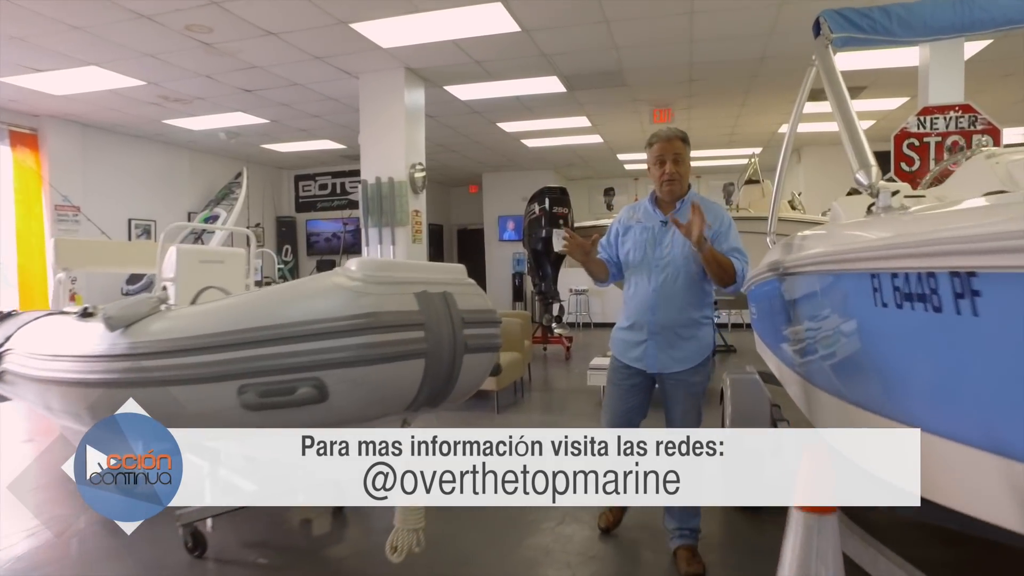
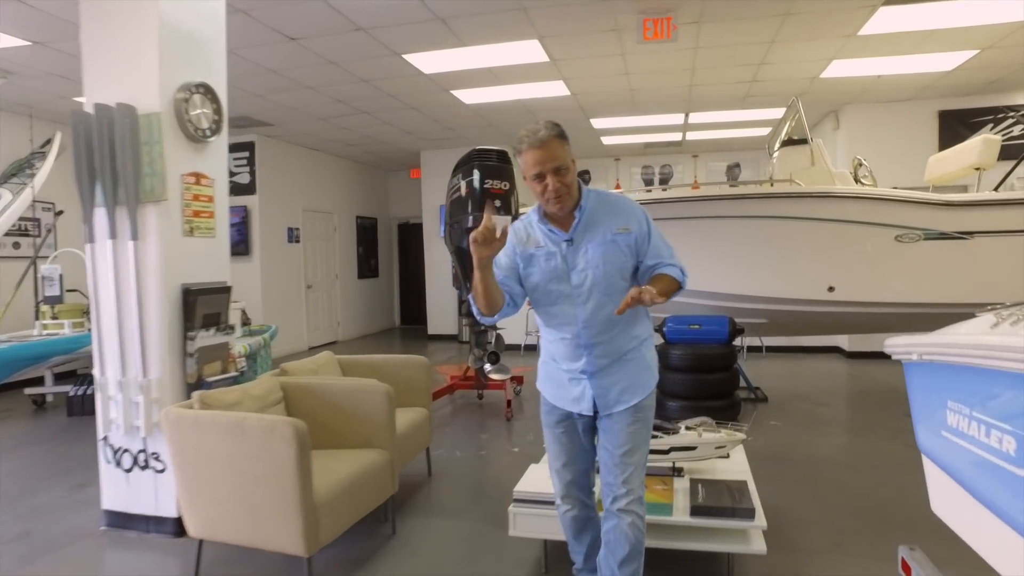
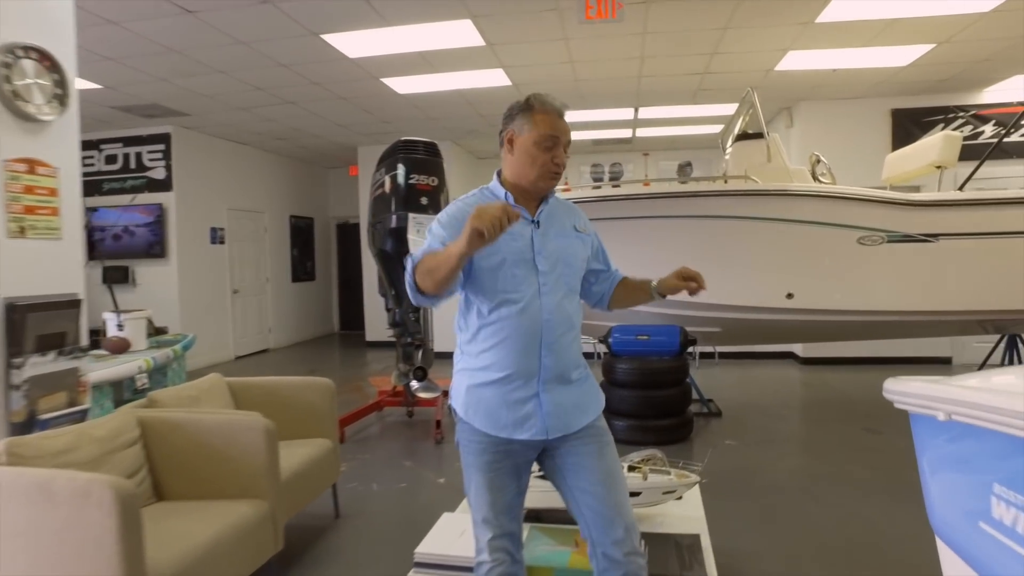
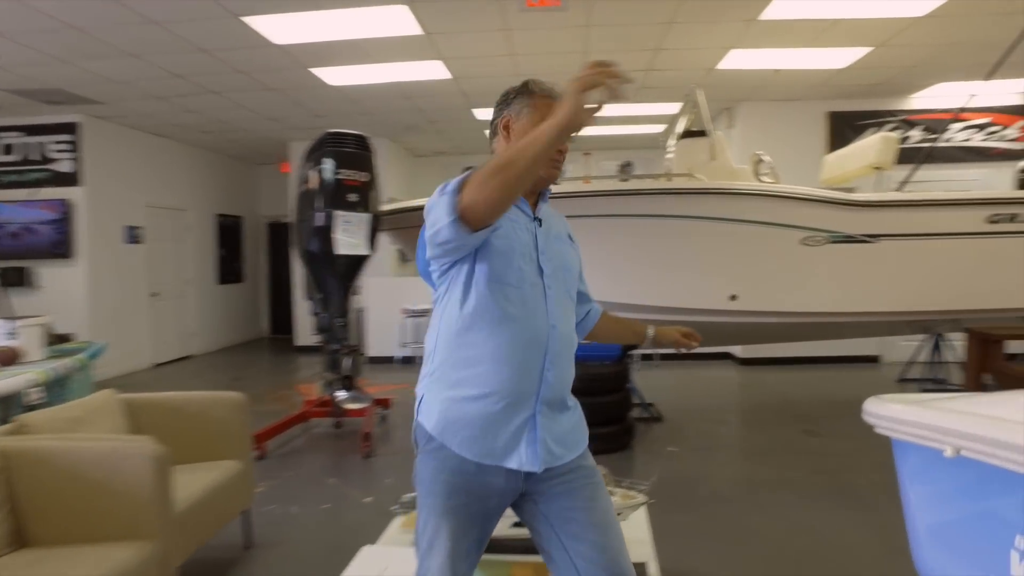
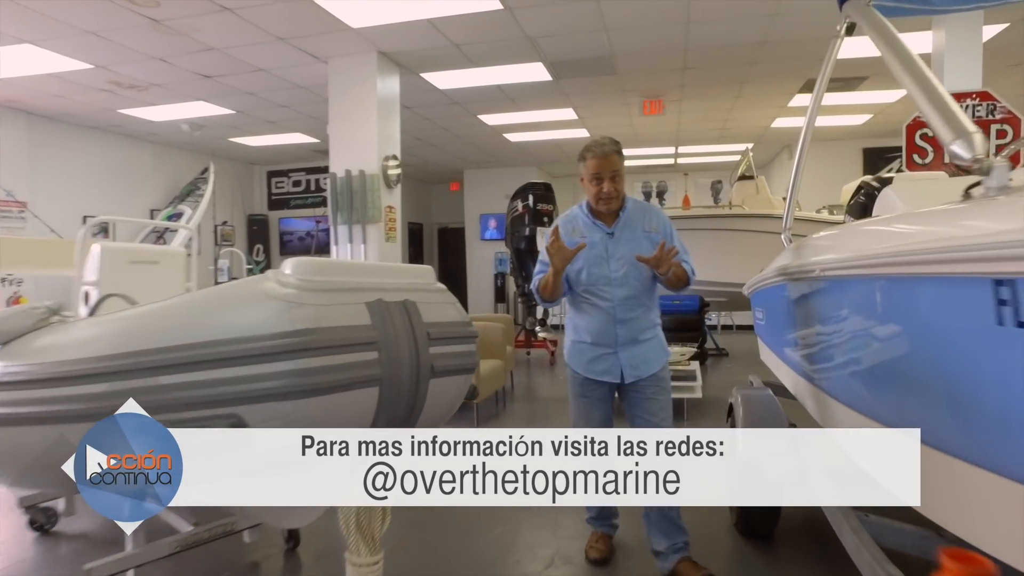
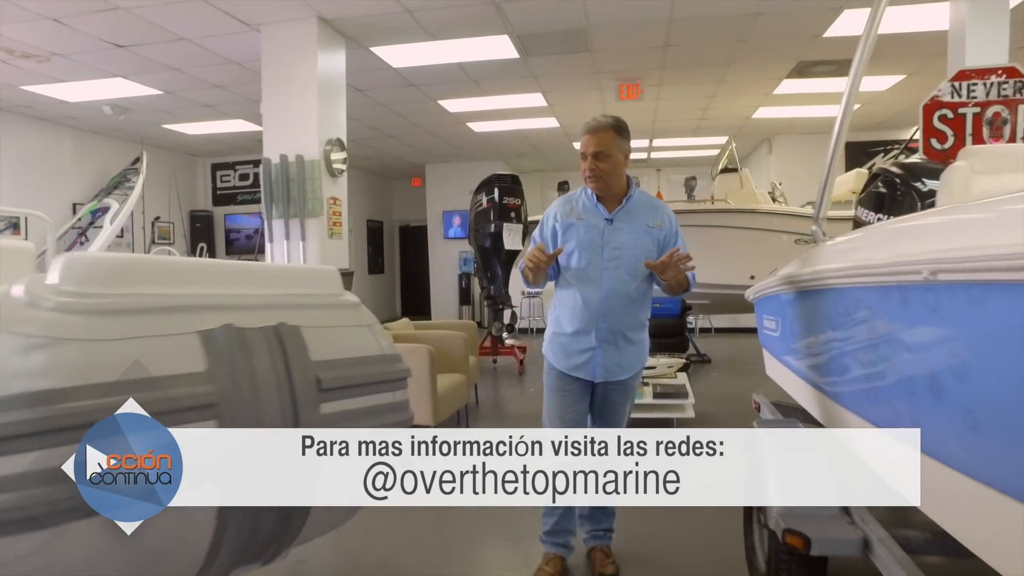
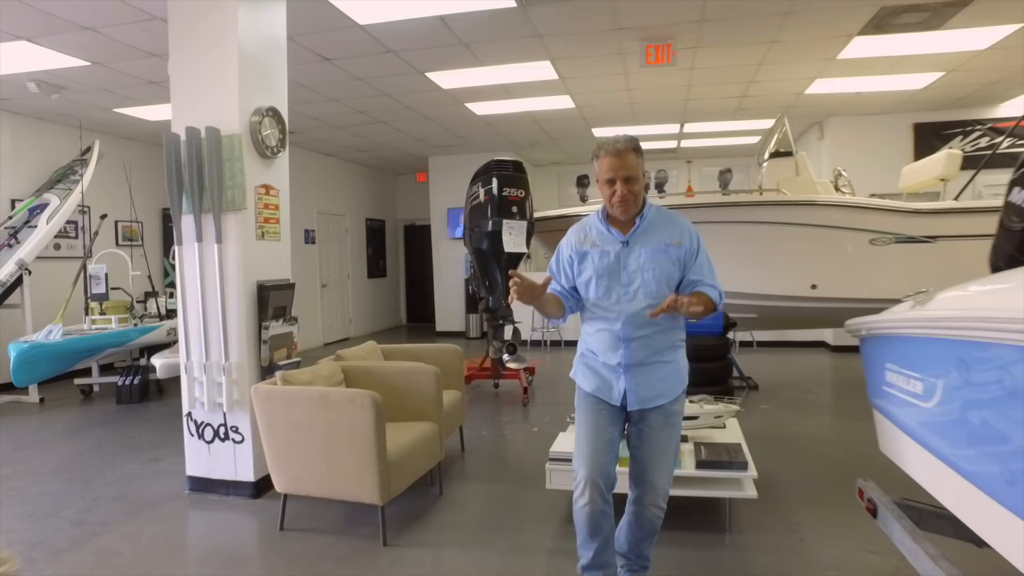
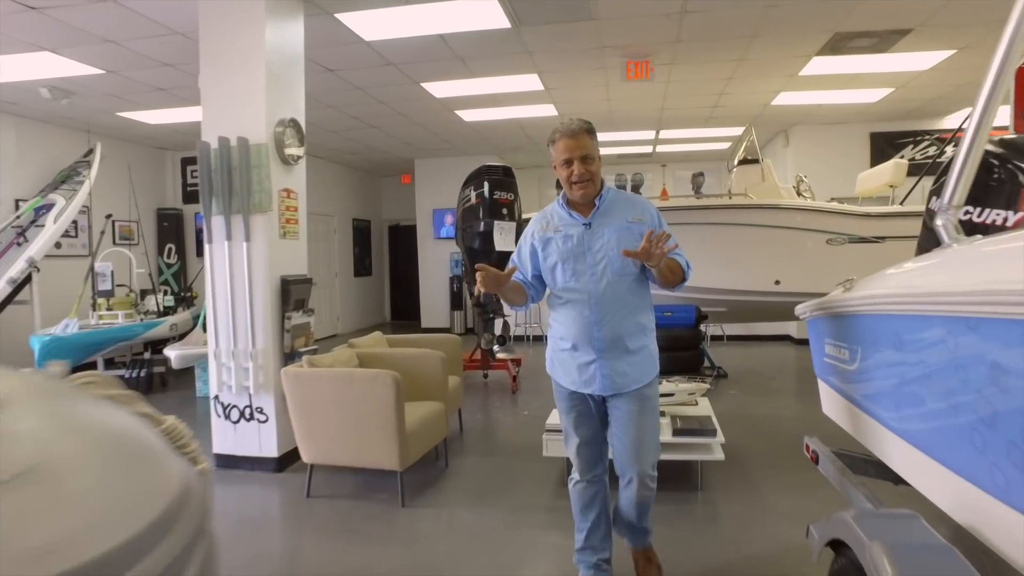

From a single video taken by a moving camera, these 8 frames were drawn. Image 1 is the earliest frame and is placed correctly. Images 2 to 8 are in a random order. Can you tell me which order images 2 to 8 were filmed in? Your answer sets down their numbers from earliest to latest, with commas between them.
5, 6, 8, 7, 2, 3, 4
